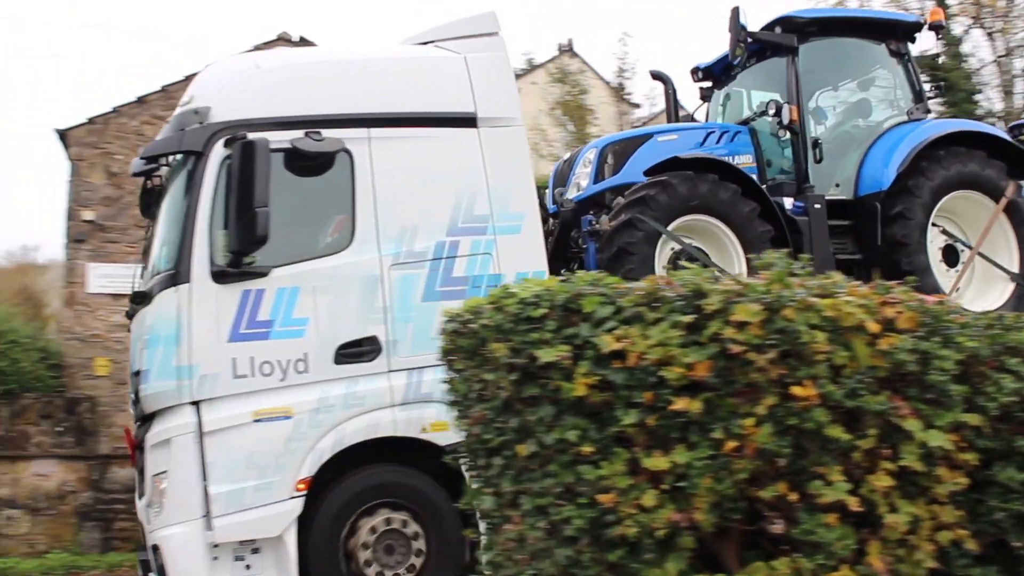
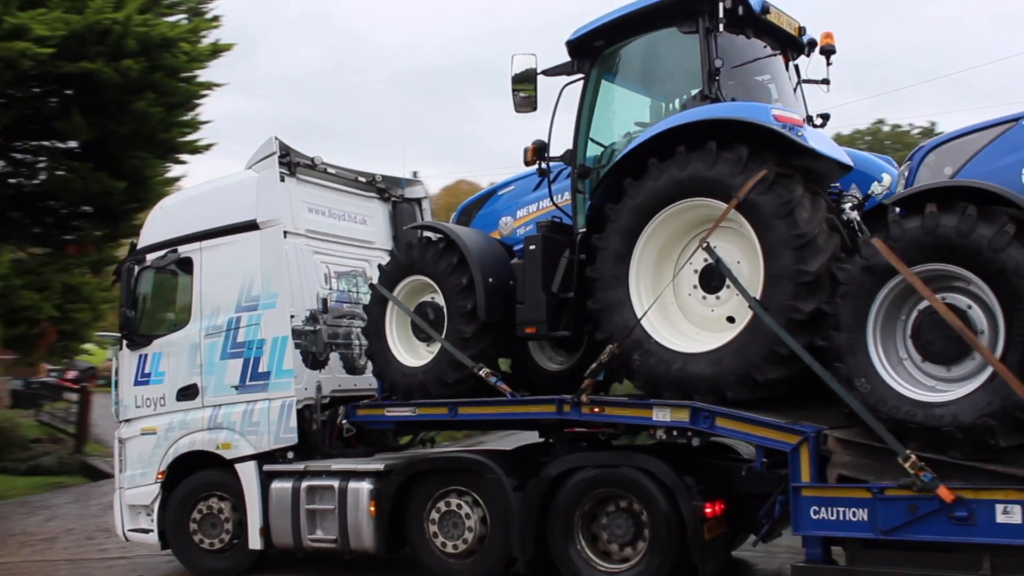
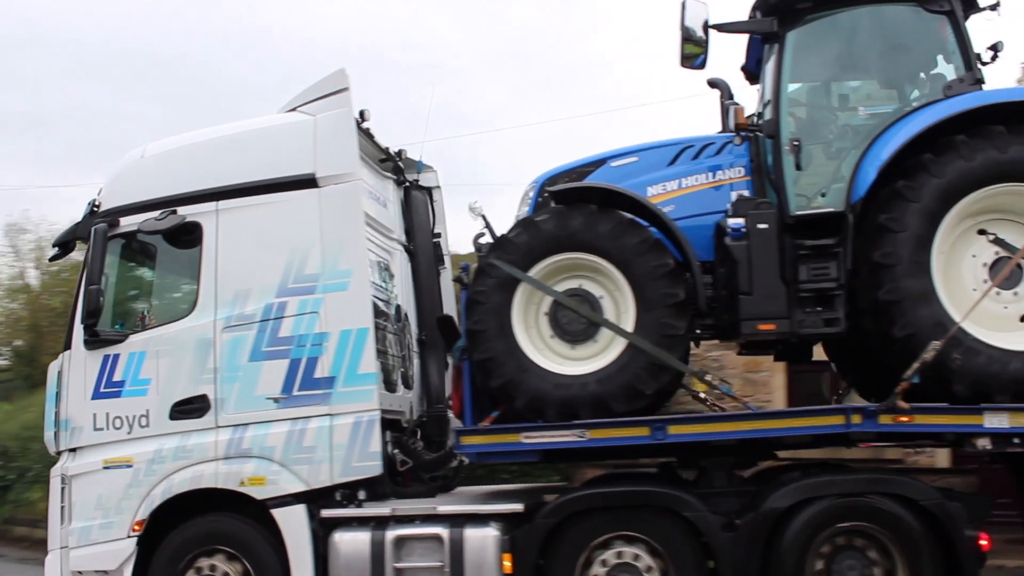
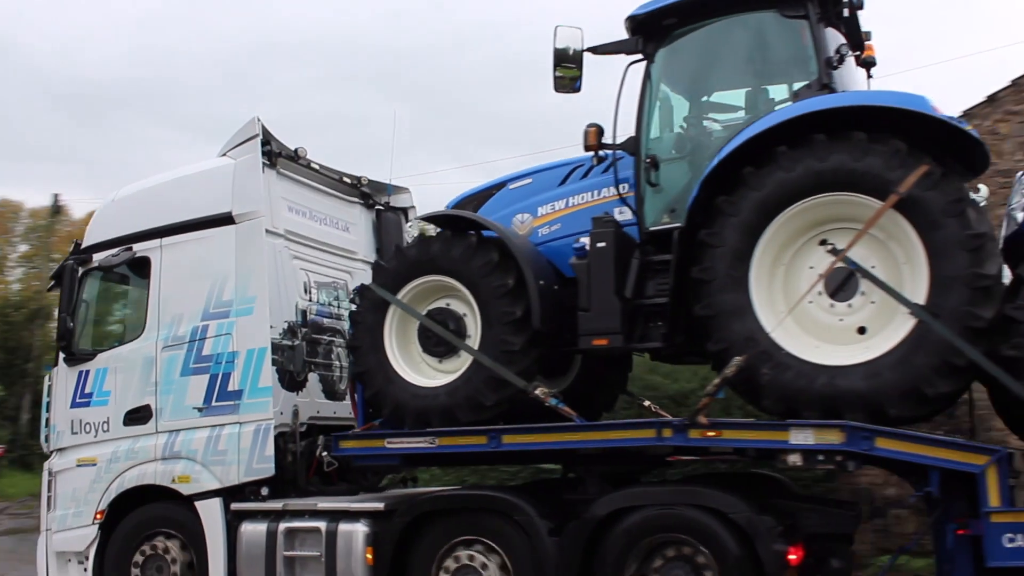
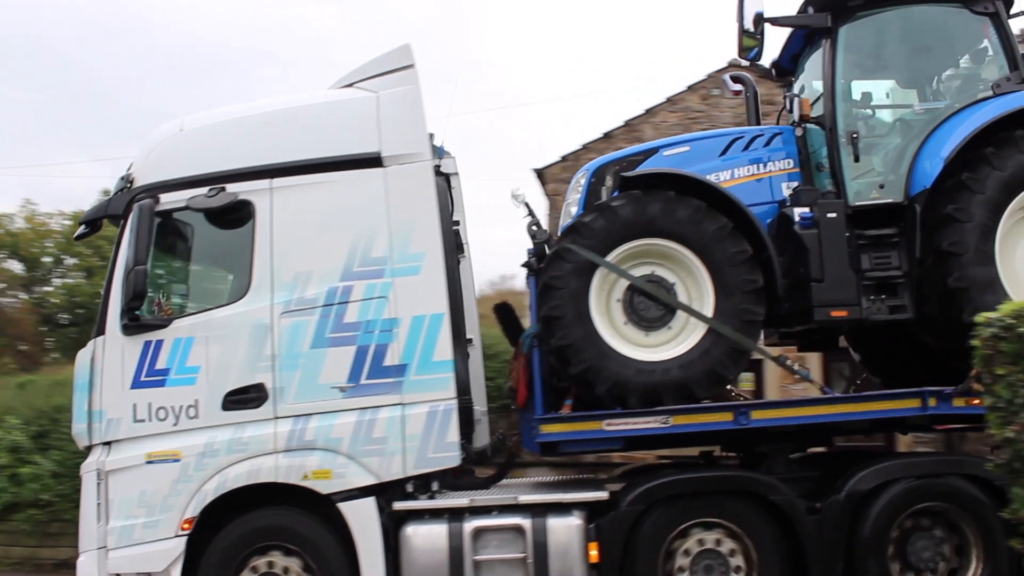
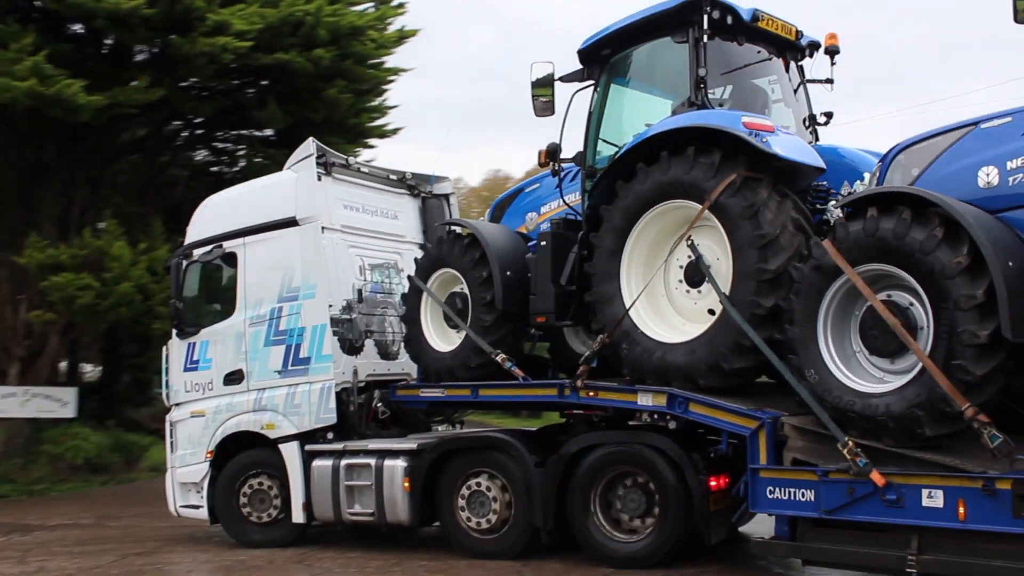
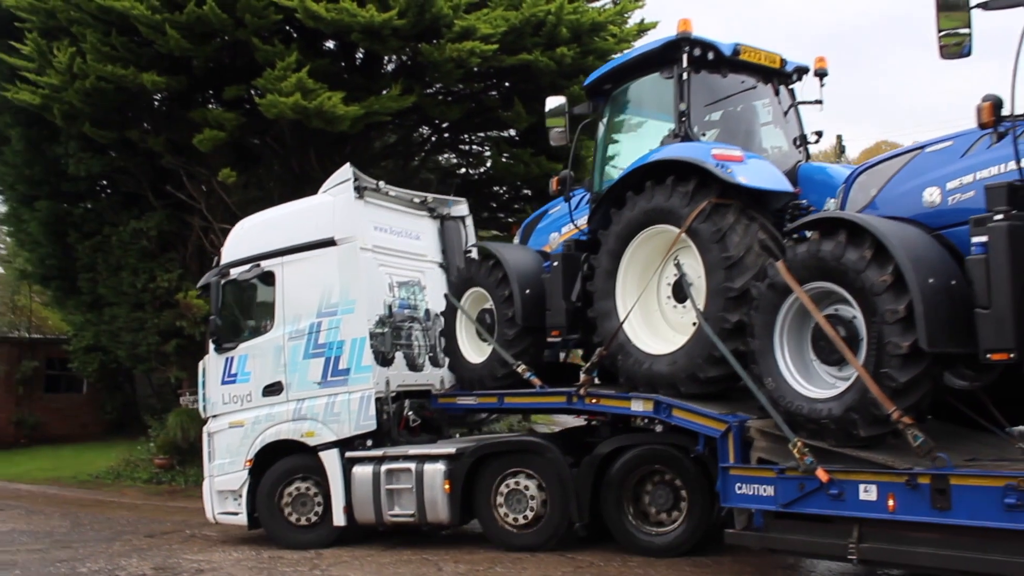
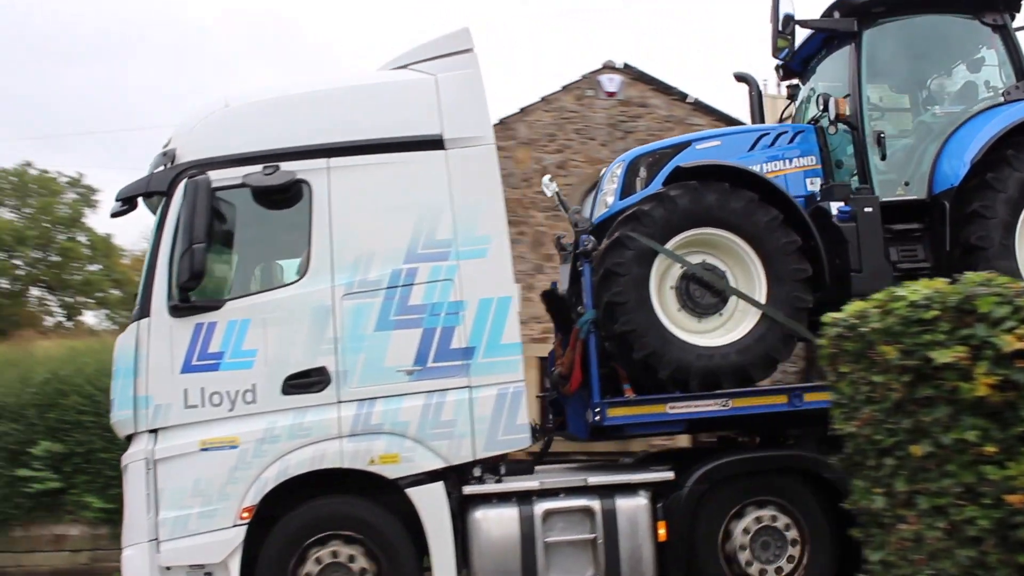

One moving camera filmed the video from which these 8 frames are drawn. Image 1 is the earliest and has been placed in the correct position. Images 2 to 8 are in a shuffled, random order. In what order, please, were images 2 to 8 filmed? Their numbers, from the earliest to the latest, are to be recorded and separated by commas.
8, 5, 3, 4, 2, 6, 7
